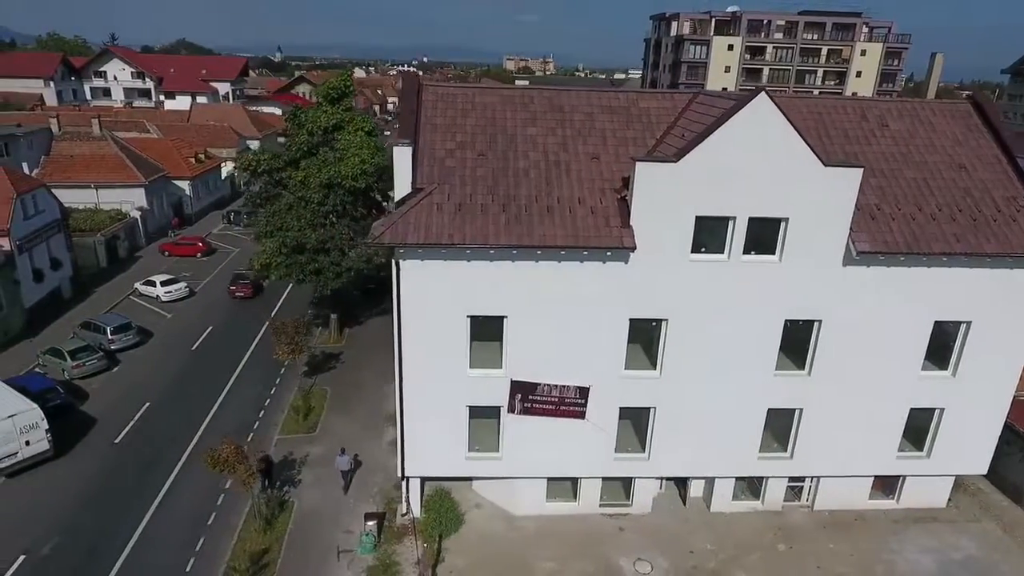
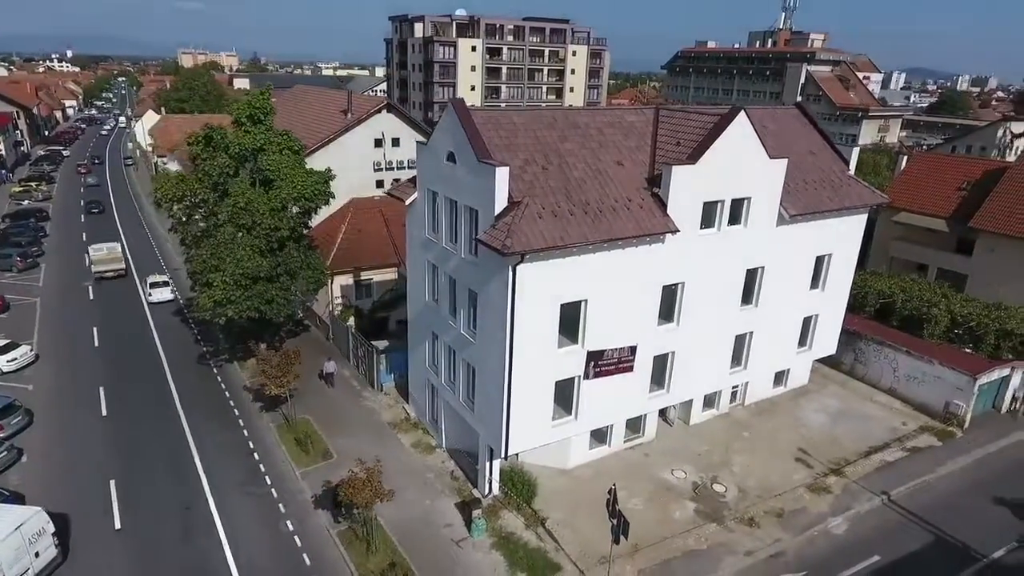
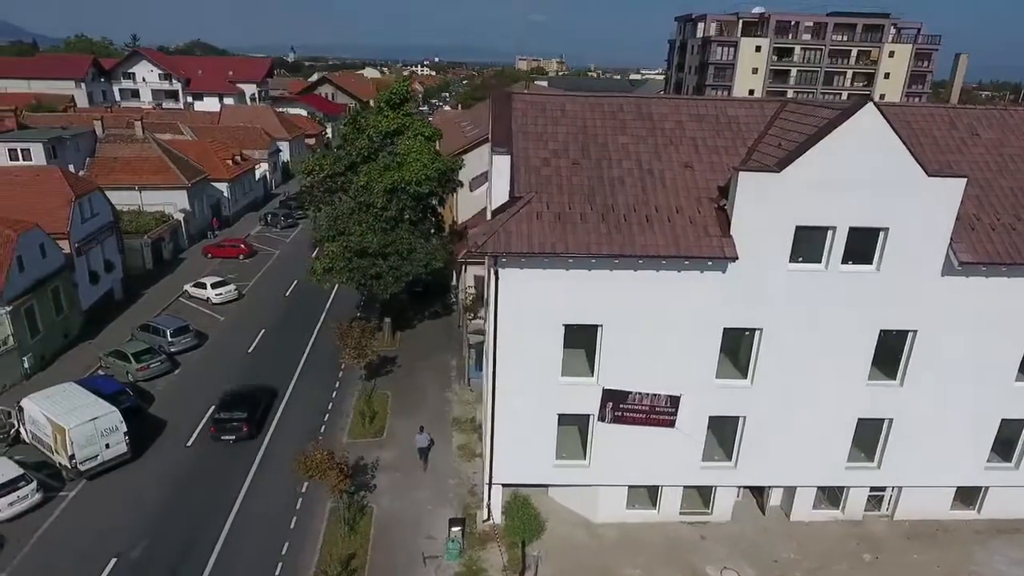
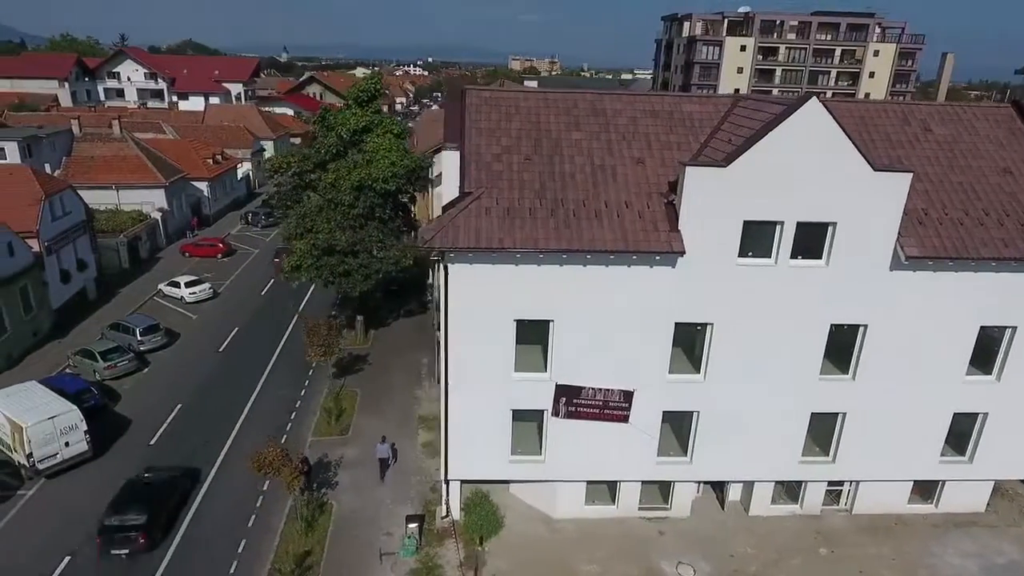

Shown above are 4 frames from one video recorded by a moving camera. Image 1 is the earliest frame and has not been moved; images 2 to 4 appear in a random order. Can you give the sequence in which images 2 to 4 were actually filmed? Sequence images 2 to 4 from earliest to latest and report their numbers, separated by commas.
4, 3, 2
